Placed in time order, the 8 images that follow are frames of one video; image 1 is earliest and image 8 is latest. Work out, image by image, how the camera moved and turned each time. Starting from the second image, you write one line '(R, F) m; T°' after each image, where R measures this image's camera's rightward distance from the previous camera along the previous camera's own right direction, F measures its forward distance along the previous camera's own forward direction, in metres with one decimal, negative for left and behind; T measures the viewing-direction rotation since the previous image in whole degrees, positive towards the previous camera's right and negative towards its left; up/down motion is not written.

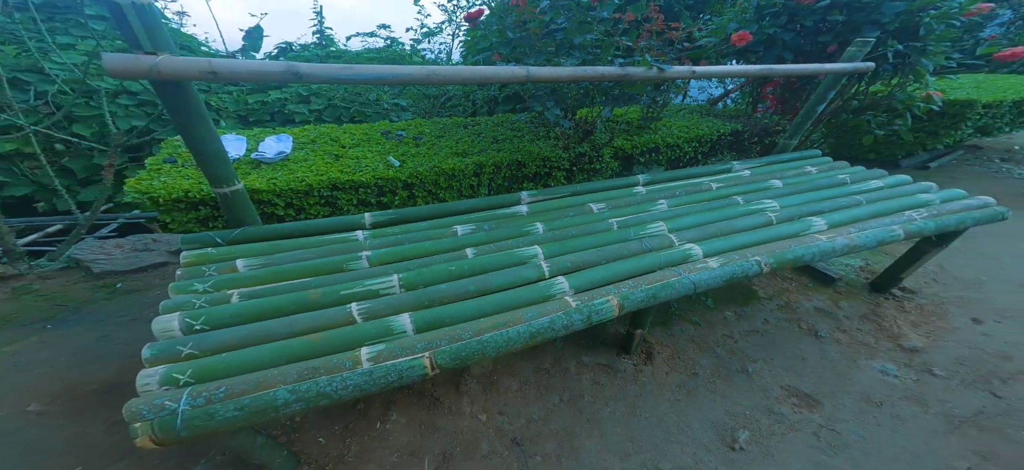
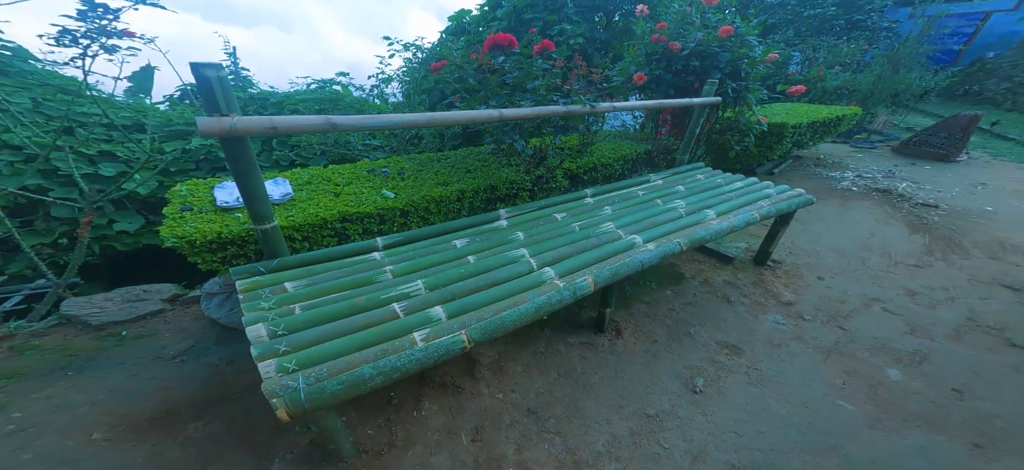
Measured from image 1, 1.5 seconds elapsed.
(-0.4, -0.3) m; +13°
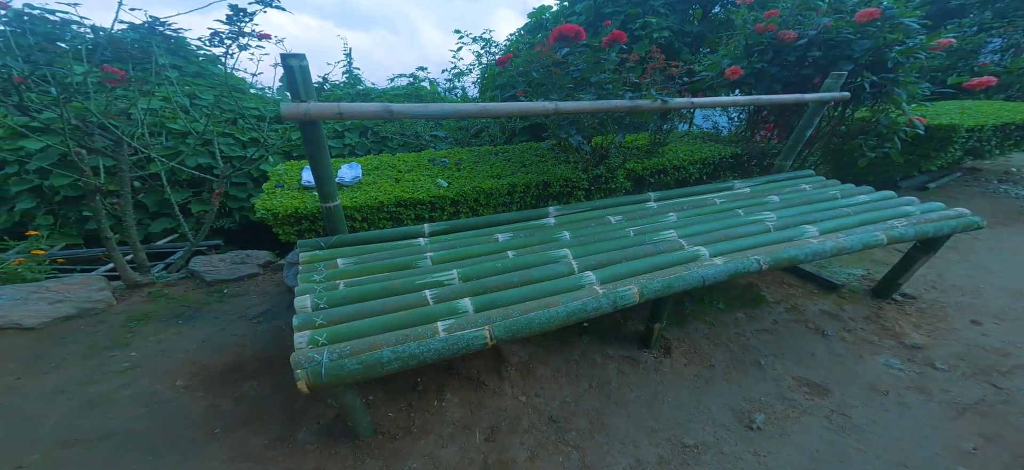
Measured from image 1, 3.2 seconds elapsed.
(+0.3, +0.1) m; -14°
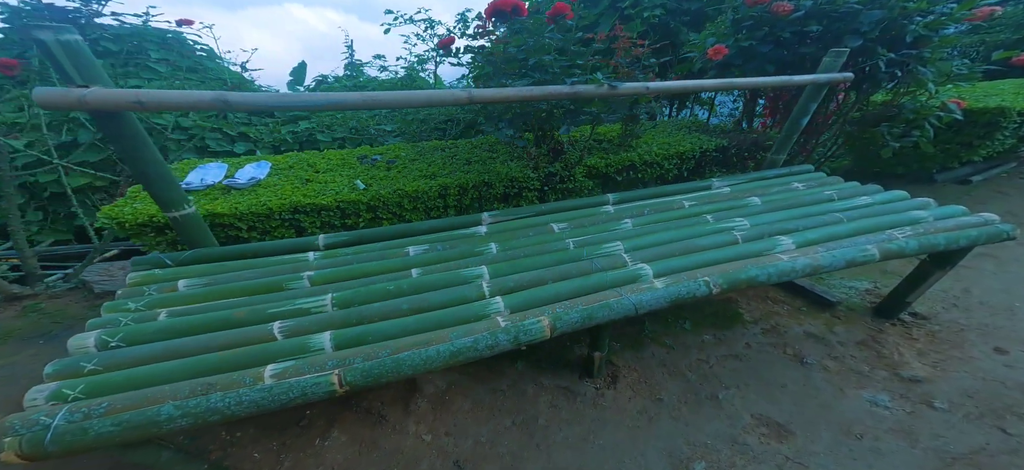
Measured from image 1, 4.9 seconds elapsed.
(+0.5, +0.3) m; -4°
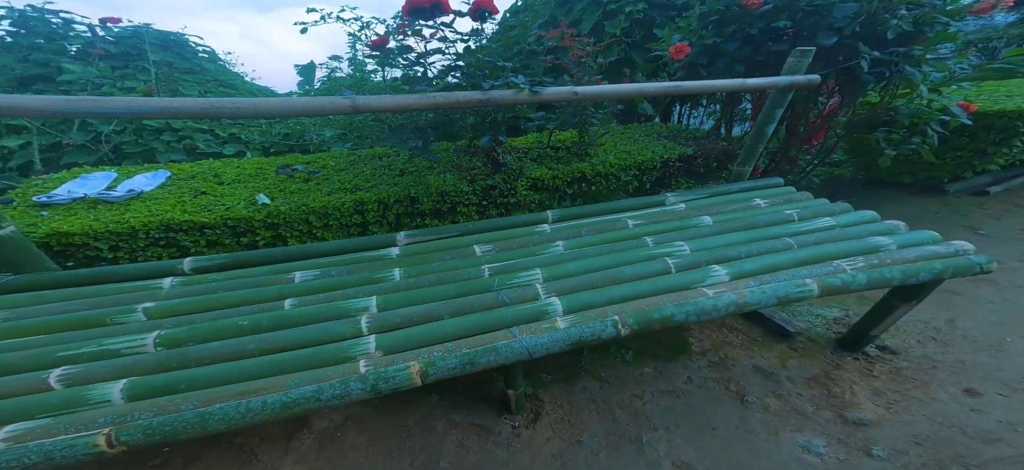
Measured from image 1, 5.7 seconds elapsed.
(+0.5, +0.2) m; -3°
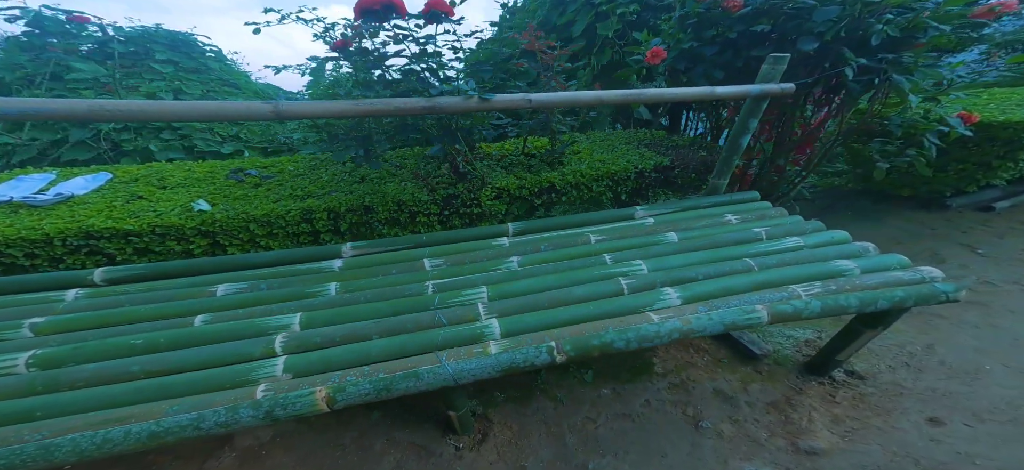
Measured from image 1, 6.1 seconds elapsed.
(+0.3, +0.1) m; -1°
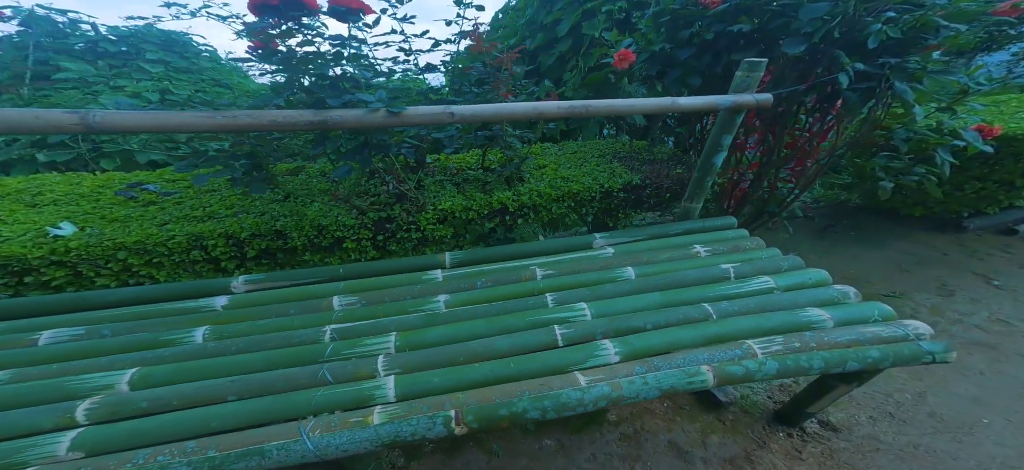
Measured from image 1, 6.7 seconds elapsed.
(+0.4, +0.3) m; -2°
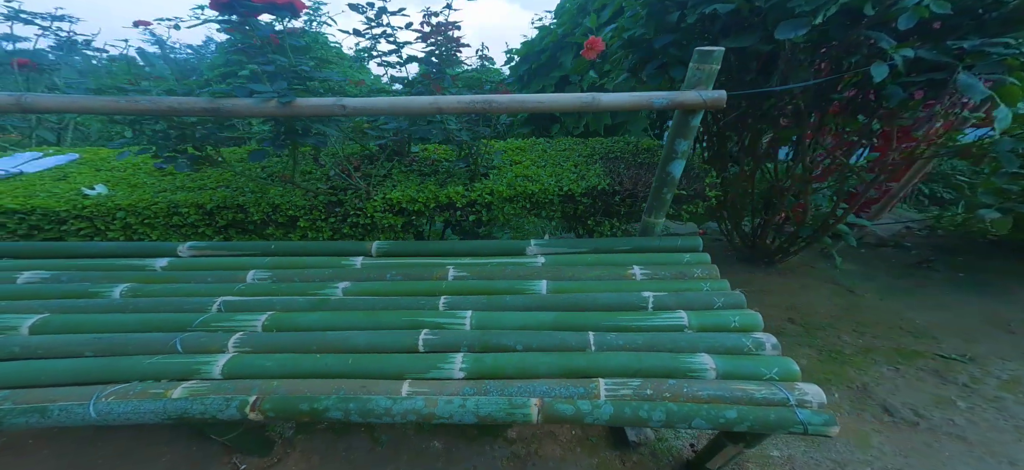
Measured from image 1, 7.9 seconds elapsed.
(+0.8, +0.2) m; -14°
